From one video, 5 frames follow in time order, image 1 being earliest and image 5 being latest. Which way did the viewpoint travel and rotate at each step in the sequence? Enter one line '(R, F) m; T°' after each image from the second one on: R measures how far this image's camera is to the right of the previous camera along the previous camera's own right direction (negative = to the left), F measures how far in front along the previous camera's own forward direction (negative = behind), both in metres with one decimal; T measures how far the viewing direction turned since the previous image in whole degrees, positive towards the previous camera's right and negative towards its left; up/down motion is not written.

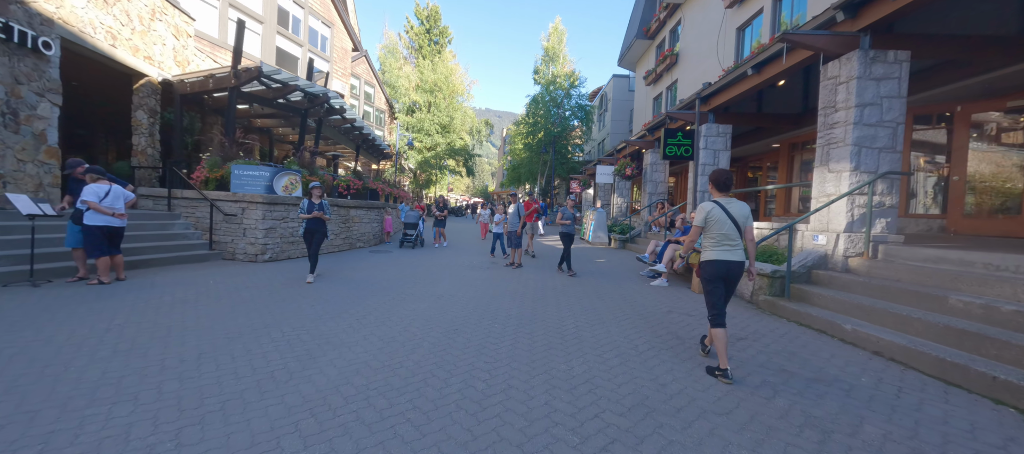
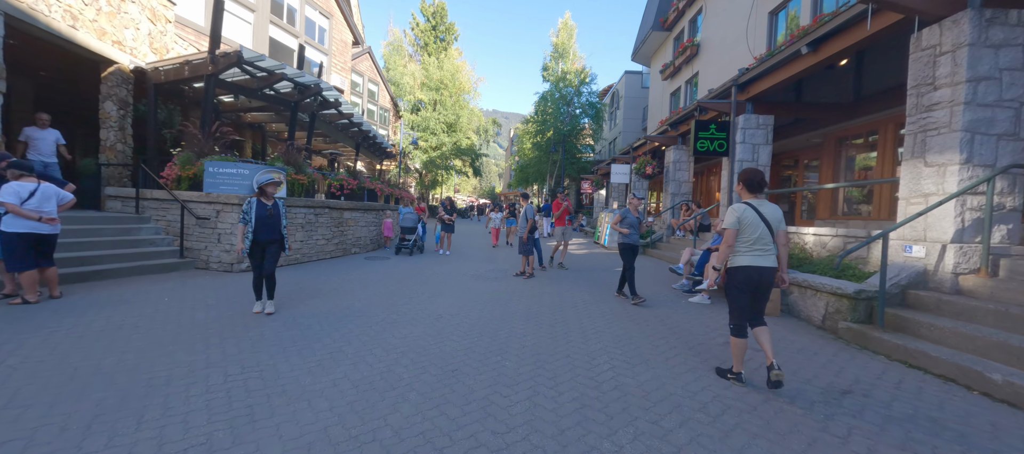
(-0.1, +1.1) m; -1°
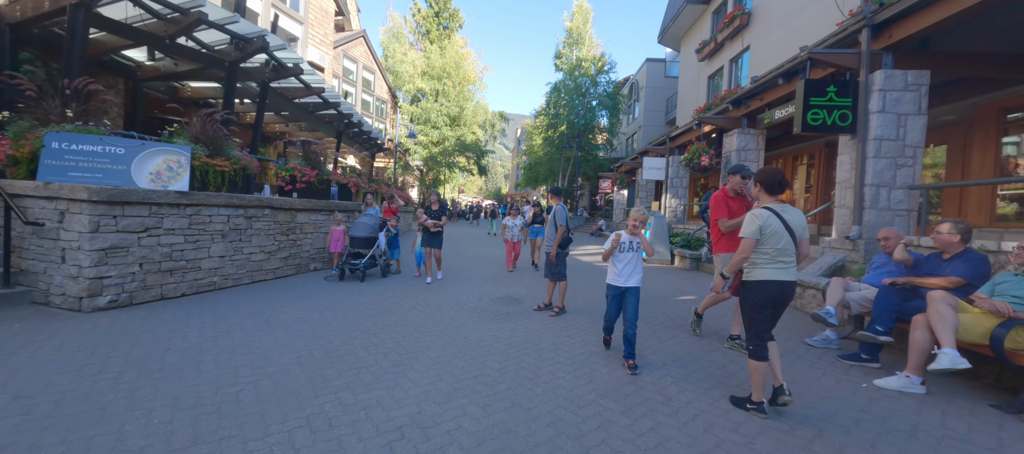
(-0.2, +2.8) m; -1°
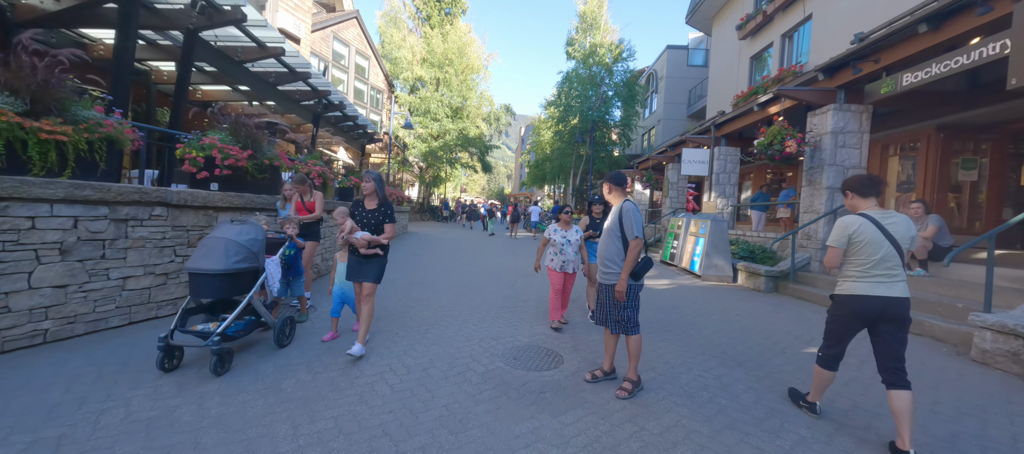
(-0.3, +2.4) m; 0°
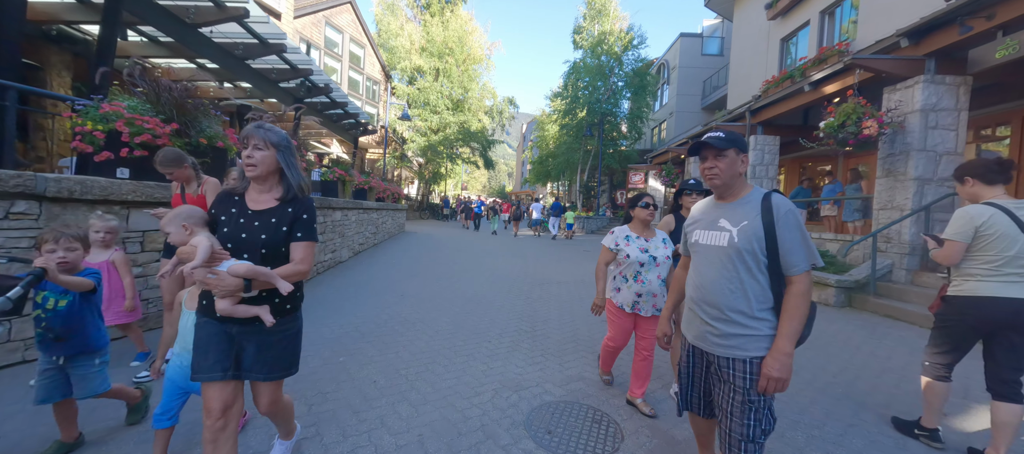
(-0.2, +1.3) m; 0°
